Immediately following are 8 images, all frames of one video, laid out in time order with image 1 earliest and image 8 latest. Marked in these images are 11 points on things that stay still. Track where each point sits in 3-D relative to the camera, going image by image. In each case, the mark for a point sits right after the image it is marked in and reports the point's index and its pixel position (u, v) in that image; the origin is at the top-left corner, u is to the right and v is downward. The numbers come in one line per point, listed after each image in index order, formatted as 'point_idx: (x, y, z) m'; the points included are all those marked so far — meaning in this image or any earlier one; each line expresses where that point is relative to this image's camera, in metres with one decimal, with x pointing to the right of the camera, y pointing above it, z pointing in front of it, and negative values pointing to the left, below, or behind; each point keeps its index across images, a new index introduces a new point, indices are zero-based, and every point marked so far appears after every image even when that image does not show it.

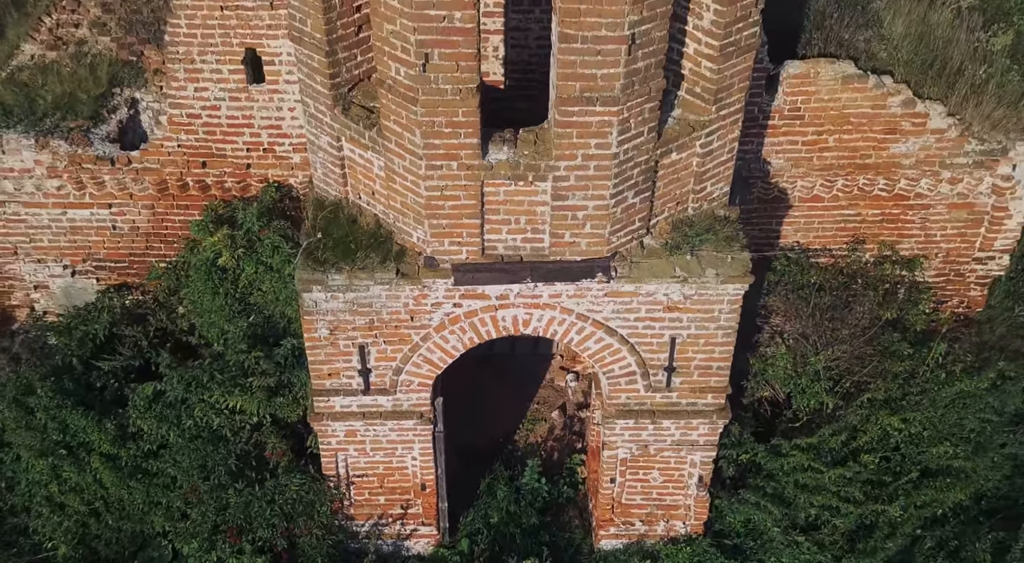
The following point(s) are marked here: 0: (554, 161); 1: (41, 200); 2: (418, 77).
0: (+0.3, +0.8, +5.8) m
1: (-4.0, +0.7, +8.1) m
2: (-0.5, +1.2, +5.5) m
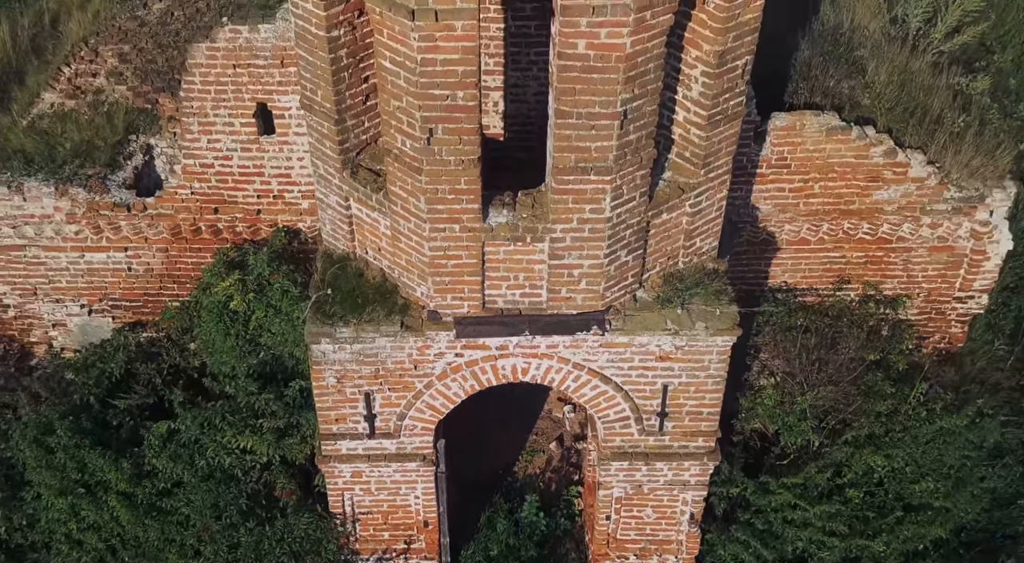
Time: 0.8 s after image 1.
0: (+0.3, +0.4, +6.1) m
1: (-4.0, +0.3, +8.4) m
2: (-0.5, +0.8, +5.9) m
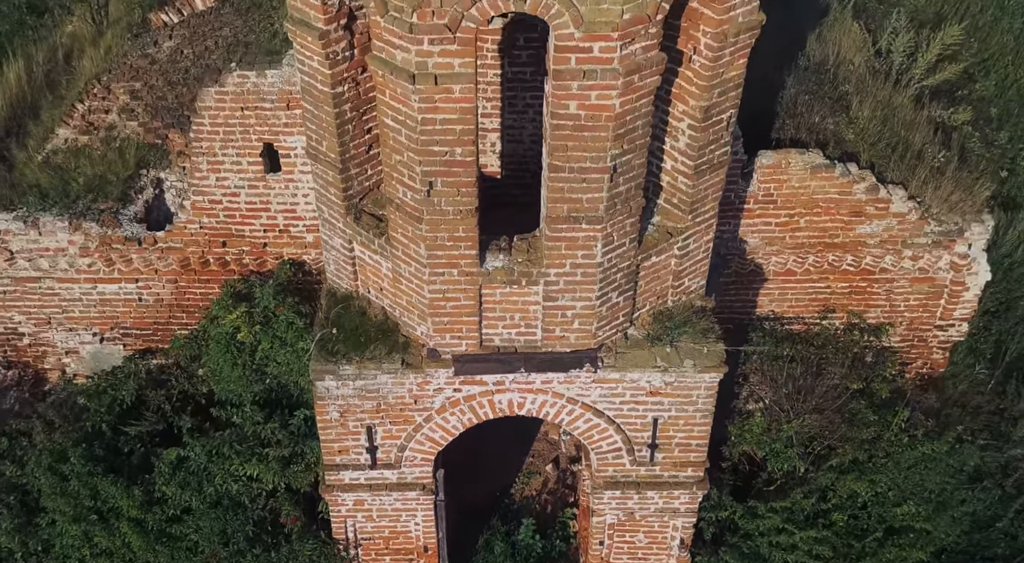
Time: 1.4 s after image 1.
0: (+0.2, +0.1, +6.5) m
1: (-4.1, +0.1, +8.7) m
2: (-0.6, +0.5, +6.2) m
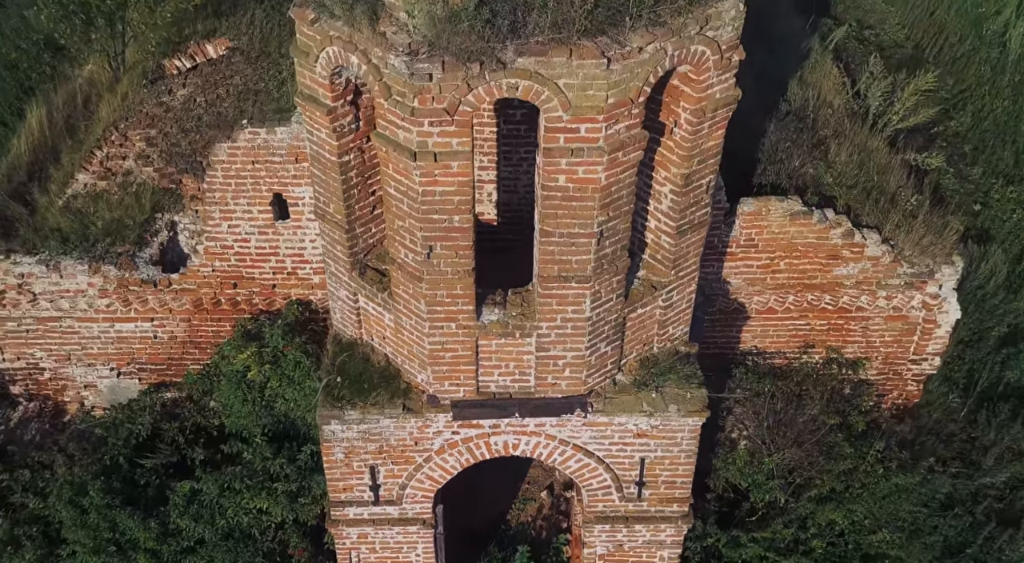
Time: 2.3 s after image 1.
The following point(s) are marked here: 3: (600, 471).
0: (+0.2, -0.3, +7.0) m
1: (-4.1, -0.3, +9.2) m
2: (-0.6, +0.1, +6.7) m
3: (+0.7, -1.6, +7.9) m
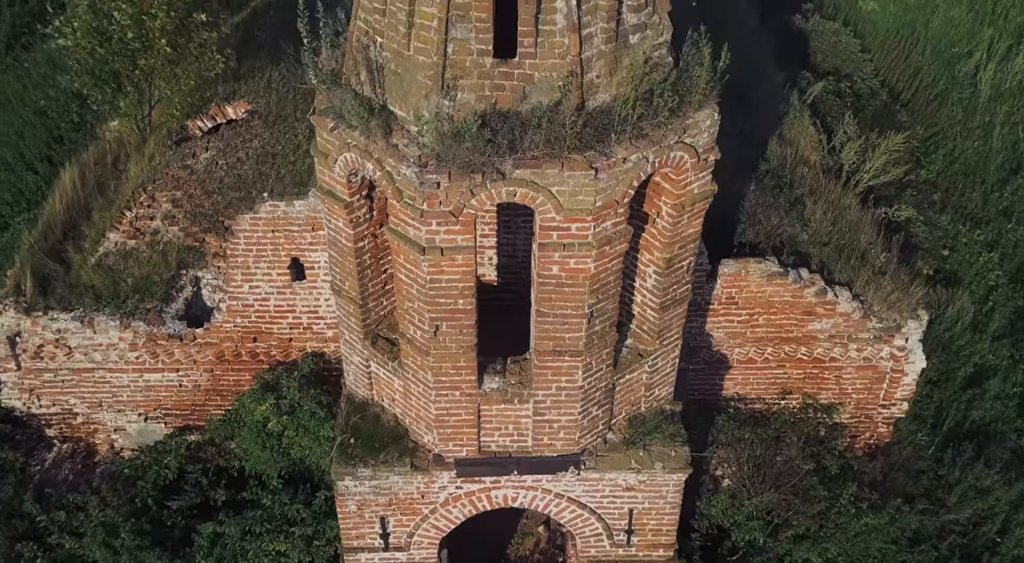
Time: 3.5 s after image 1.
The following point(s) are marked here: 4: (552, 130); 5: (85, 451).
0: (+0.2, -0.9, +7.7) m
1: (-4.1, -0.9, +10.0) m
2: (-0.6, -0.5, +7.4) m
3: (+0.7, -2.2, +8.6) m
4: (+0.3, +1.0, +6.6) m
5: (-4.8, -1.9, +10.7) m
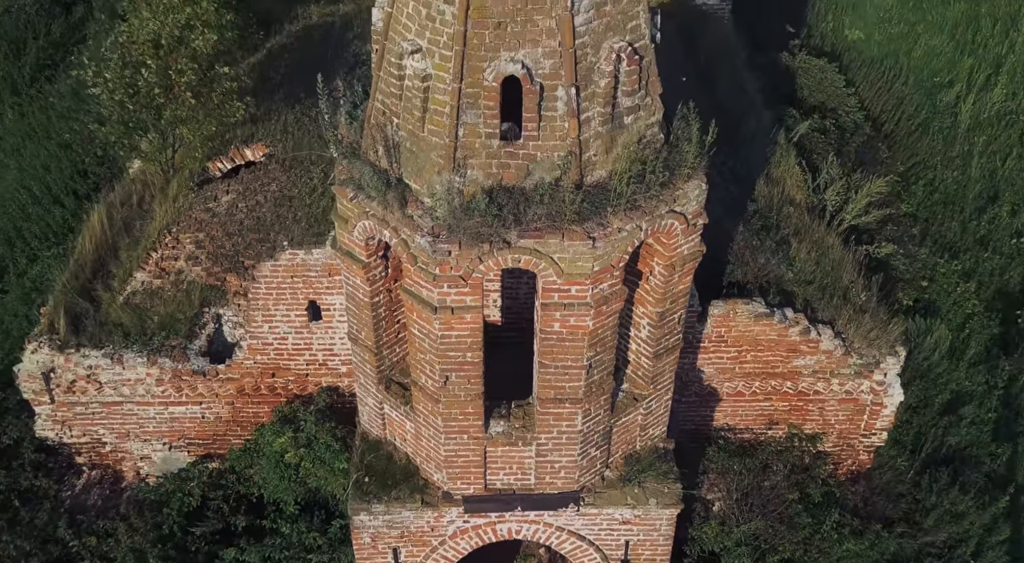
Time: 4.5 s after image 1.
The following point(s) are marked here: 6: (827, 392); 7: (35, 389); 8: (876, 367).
0: (+0.2, -1.4, +8.4) m
1: (-4.1, -1.3, +10.6) m
2: (-0.6, -0.9, +8.1) m
3: (+0.7, -2.6, +9.3) m
4: (+0.3, +0.6, +7.2) m
5: (-4.8, -2.3, +11.3) m
6: (+3.7, -1.3, +11.1) m
7: (-5.3, -1.2, +10.5) m
8: (+4.2, -1.0, +10.9) m
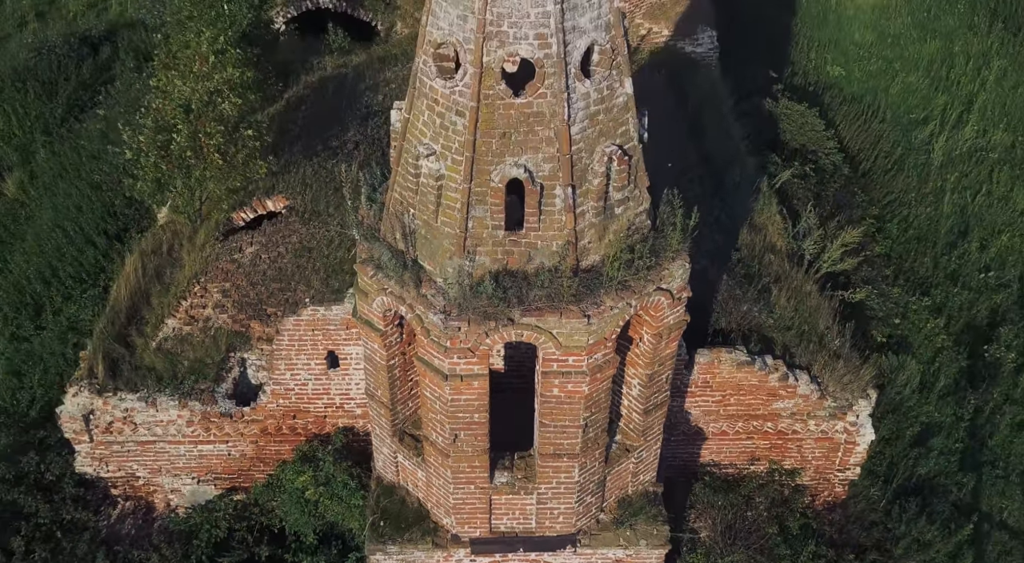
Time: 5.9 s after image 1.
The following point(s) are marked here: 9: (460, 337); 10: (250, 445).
0: (+0.2, -2.0, +9.3) m
1: (-4.1, -1.9, +11.6) m
2: (-0.6, -1.5, +9.0) m
3: (+0.7, -3.2, +10.2) m
4: (+0.3, -0.1, +8.1) m
5: (-4.8, -2.9, +12.3) m
6: (+3.7, -1.9, +12.1) m
7: (-5.3, -1.8, +11.4) m
8: (+4.2, -1.6, +11.8) m
9: (-0.5, -0.5, +8.2) m
10: (-3.3, -2.0, +11.8) m
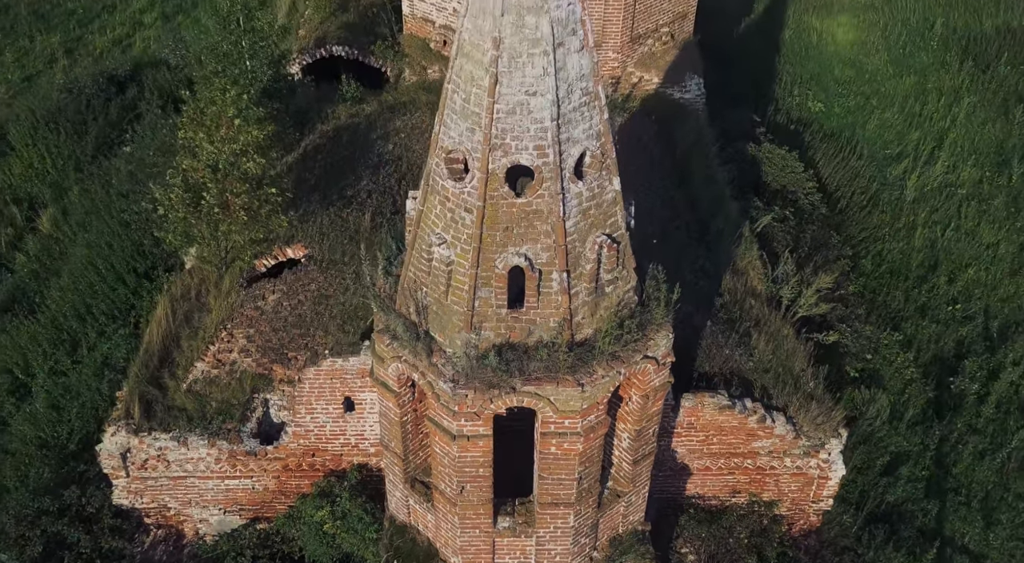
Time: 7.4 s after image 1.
0: (+0.2, -2.7, +10.3) m
1: (-4.1, -2.6, +12.6) m
2: (-0.6, -2.2, +10.0) m
3: (+0.8, -3.9, +11.3) m
4: (+0.3, -0.7, +9.2) m
5: (-4.8, -3.6, +13.3) m
6: (+3.8, -2.6, +13.1) m
7: (-5.3, -2.4, +12.5) m
8: (+4.2, -2.3, +12.9) m
9: (-0.4, -1.2, +9.3) m
10: (-3.2, -2.7, +12.8) m
